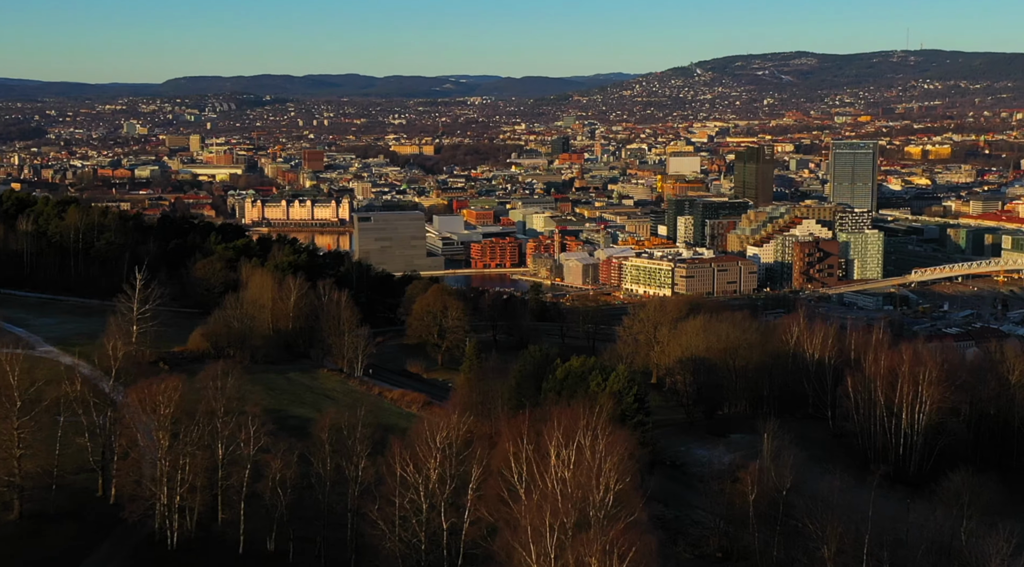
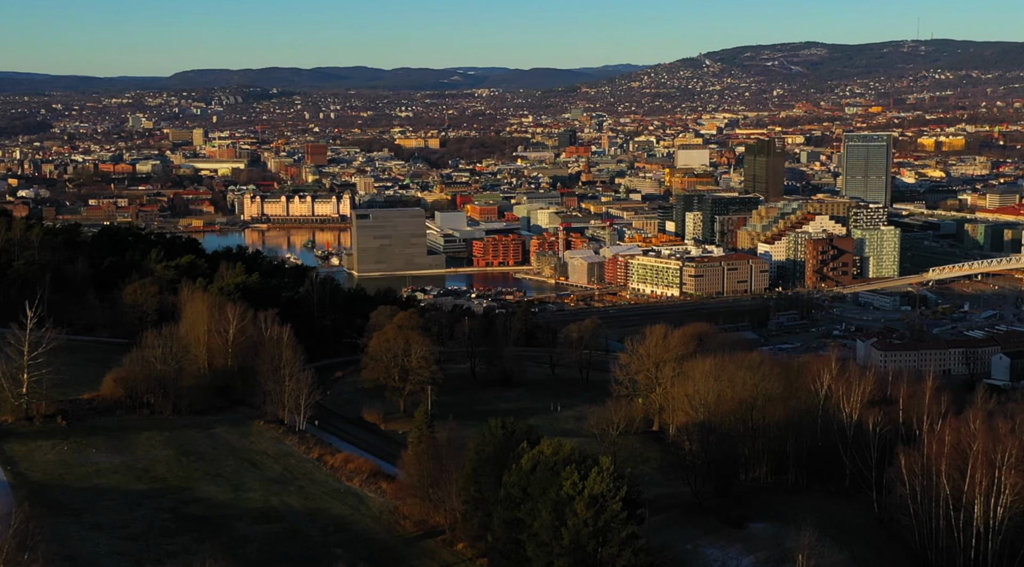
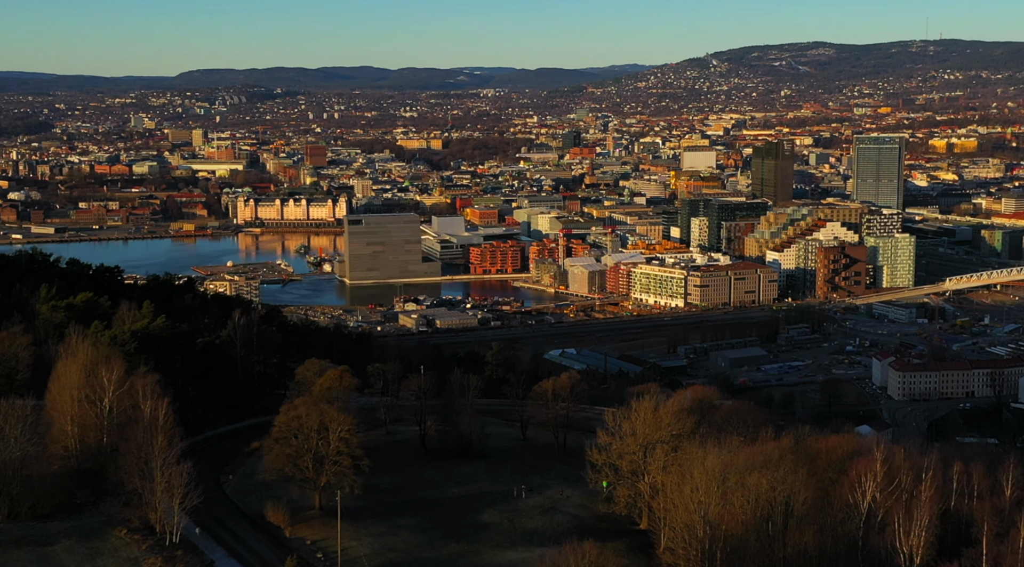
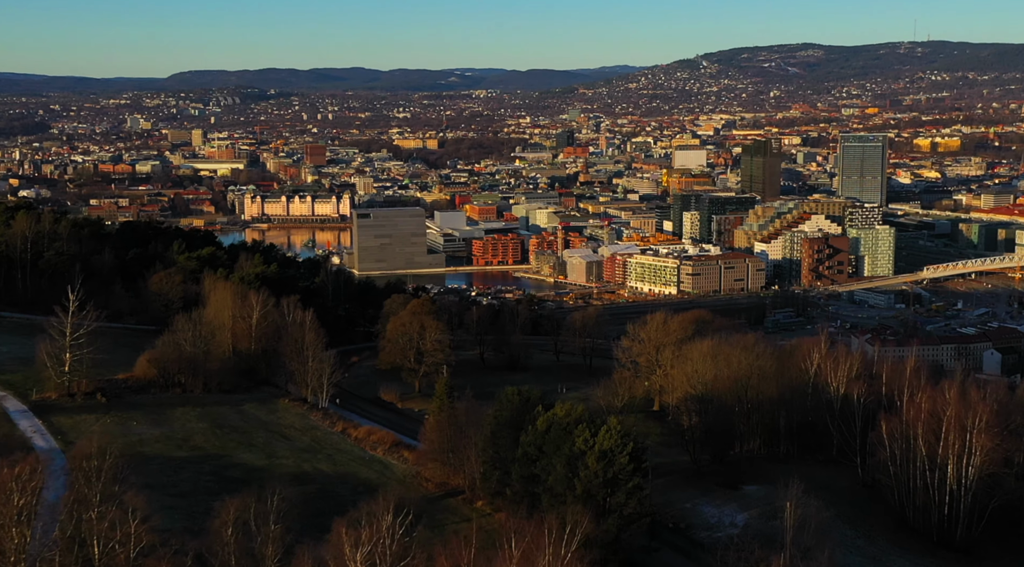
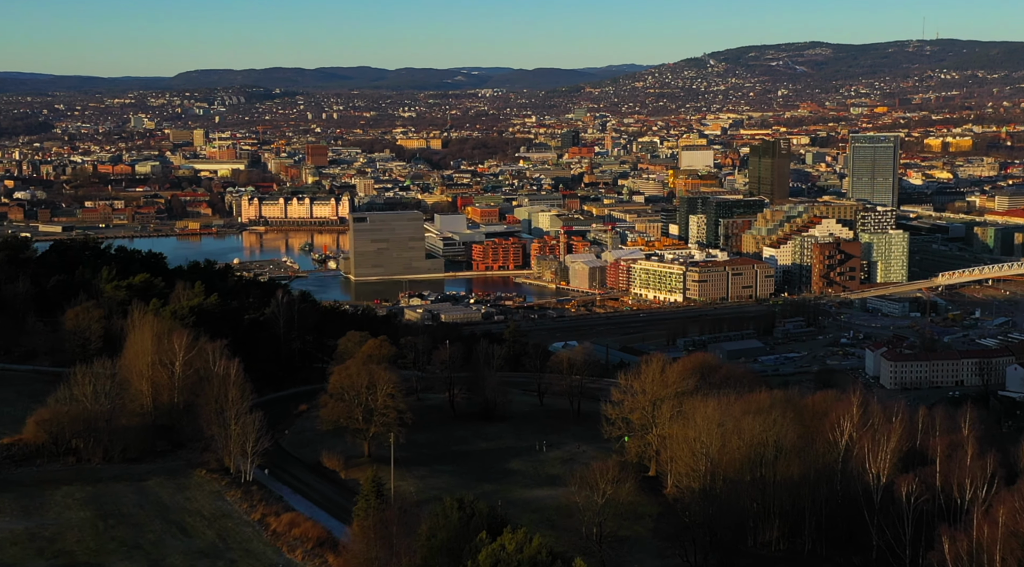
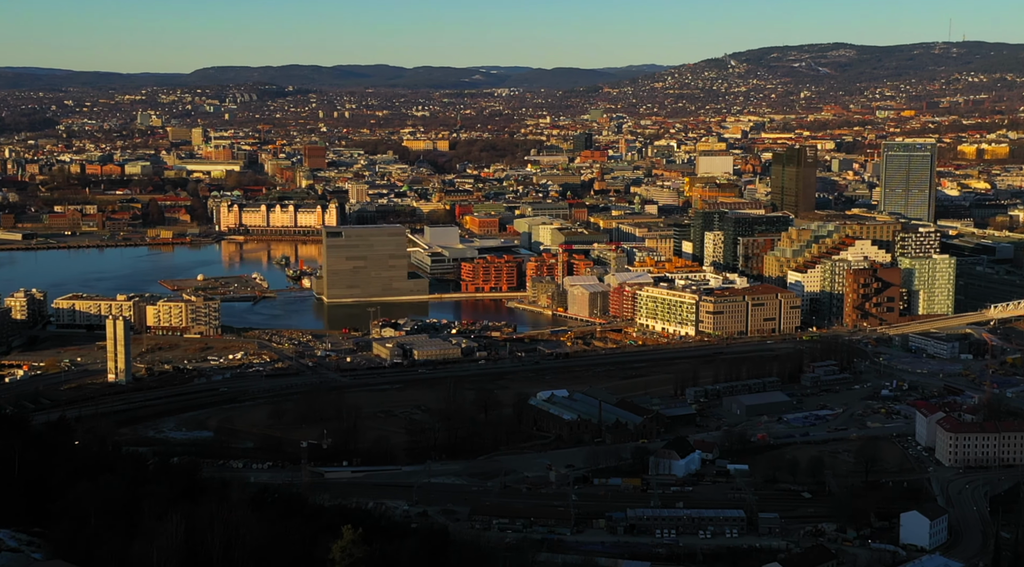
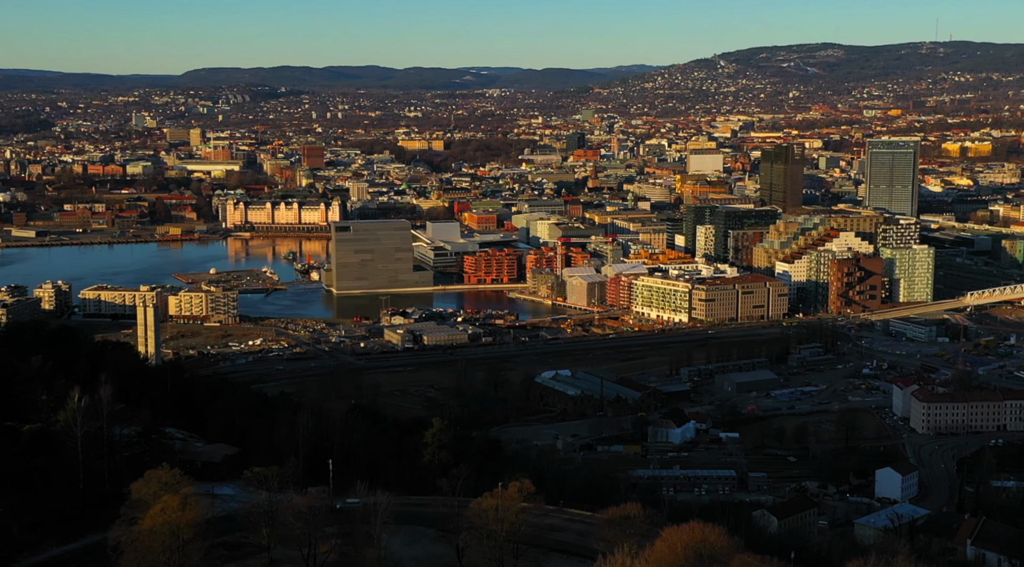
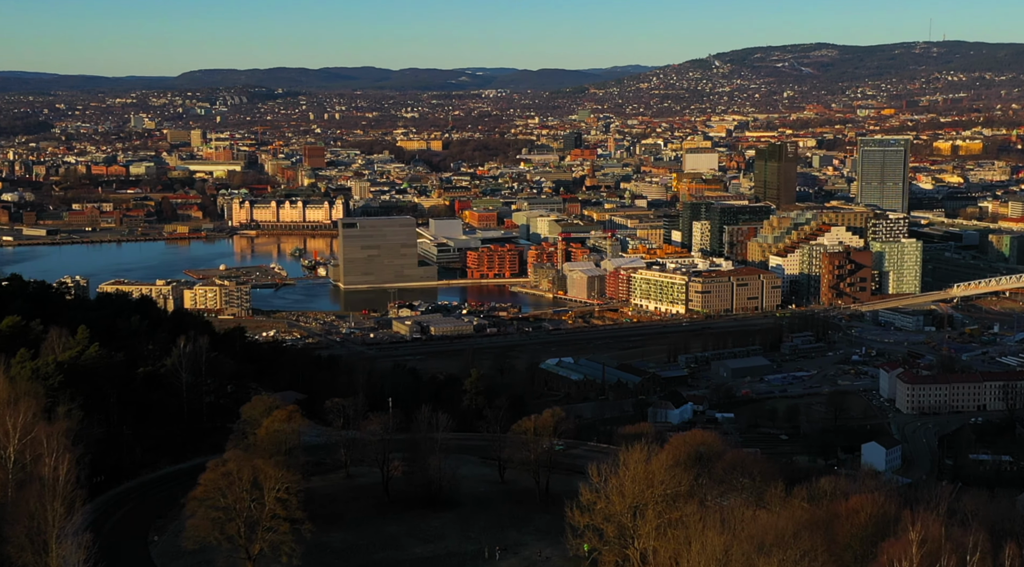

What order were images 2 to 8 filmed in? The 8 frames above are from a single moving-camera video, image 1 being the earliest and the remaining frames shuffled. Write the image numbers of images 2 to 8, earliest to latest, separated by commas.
4, 2, 5, 3, 8, 7, 6
